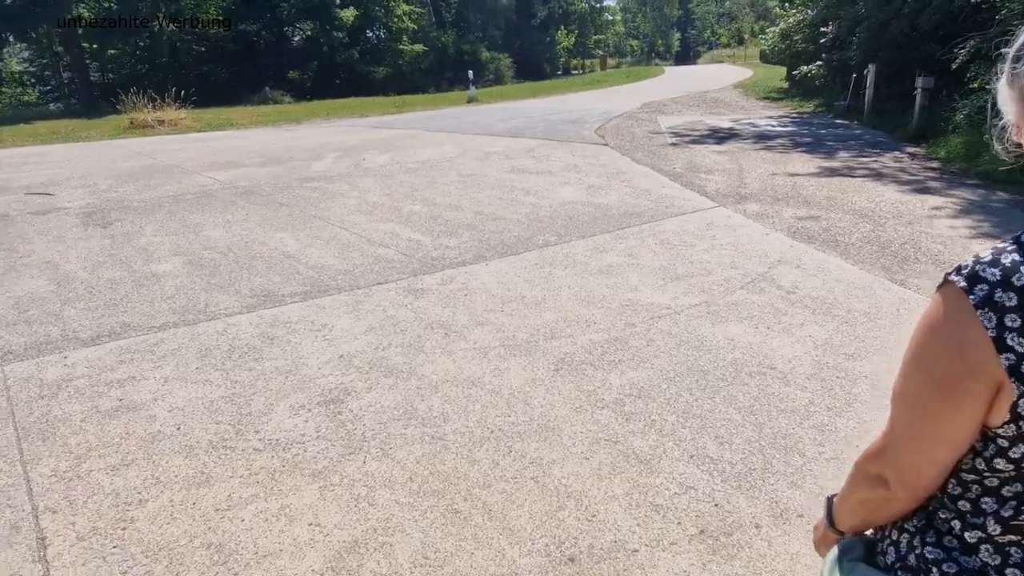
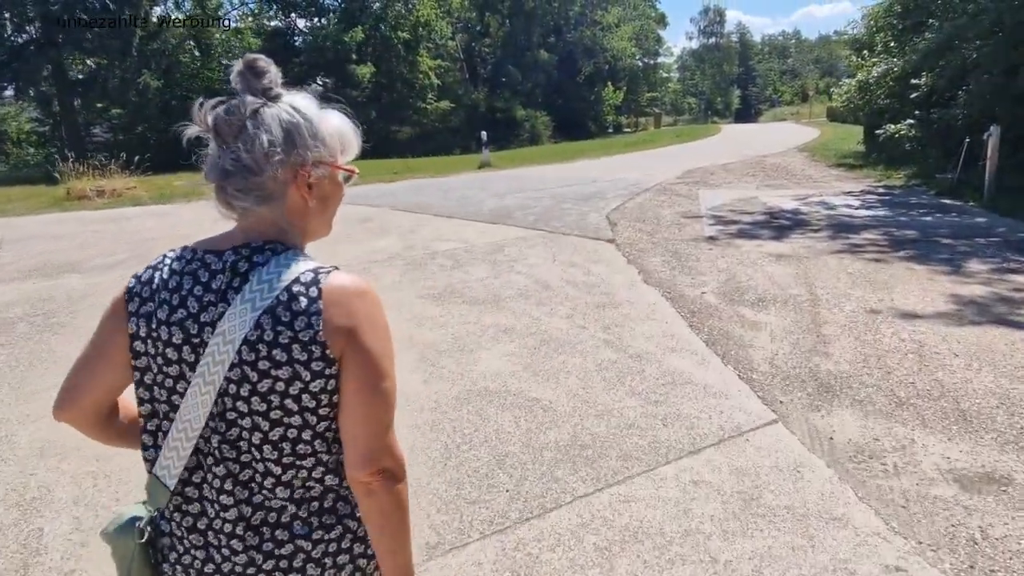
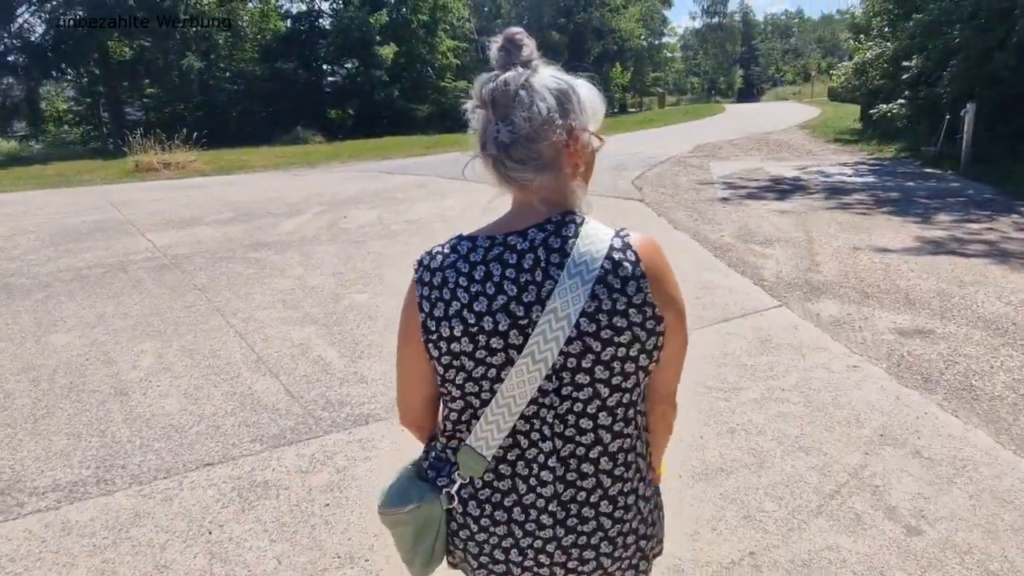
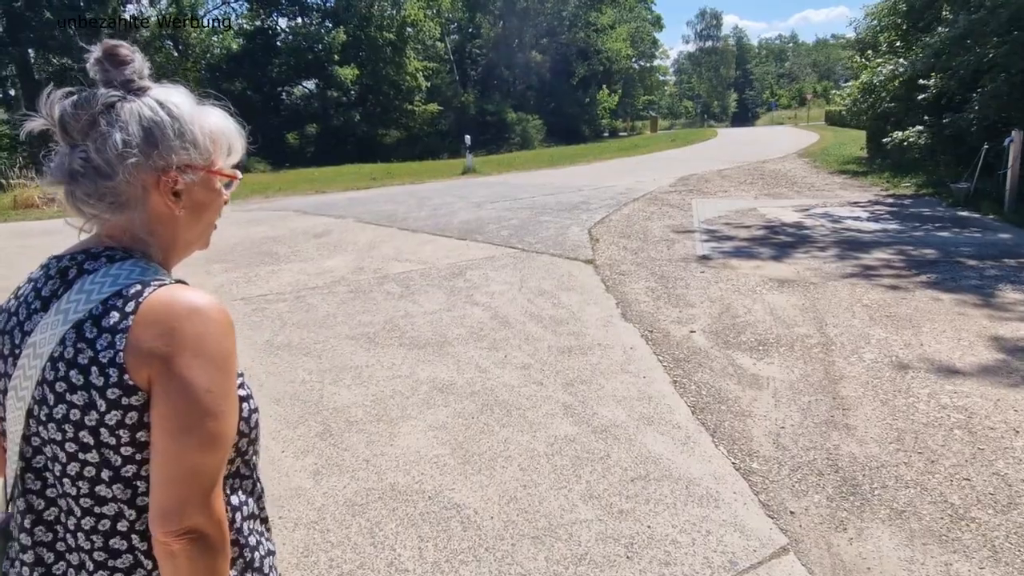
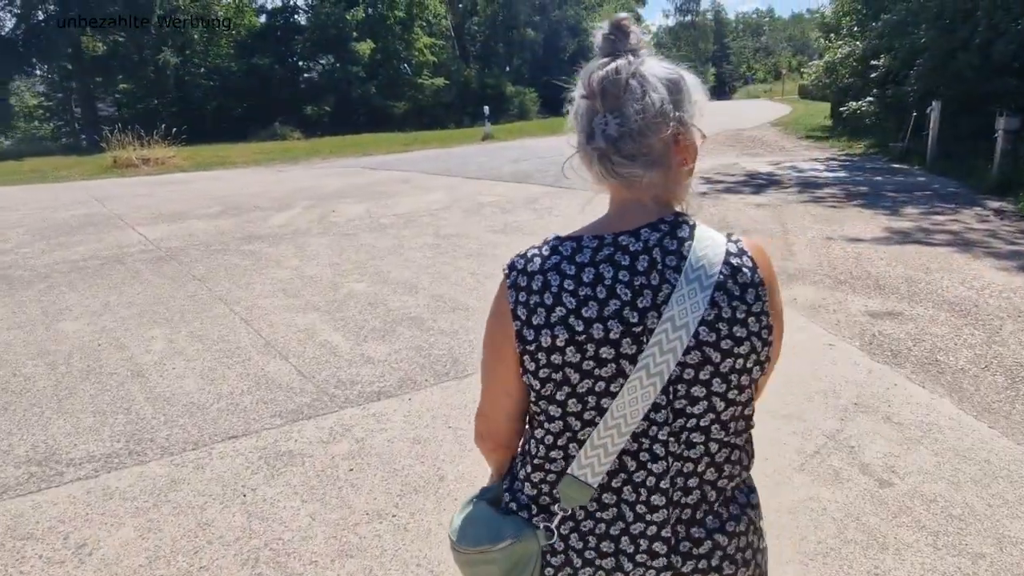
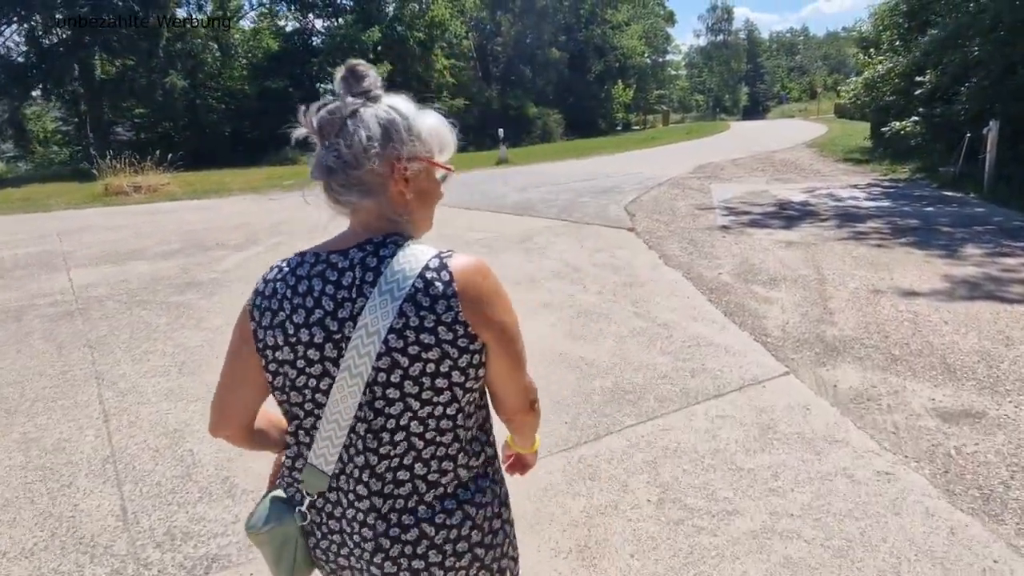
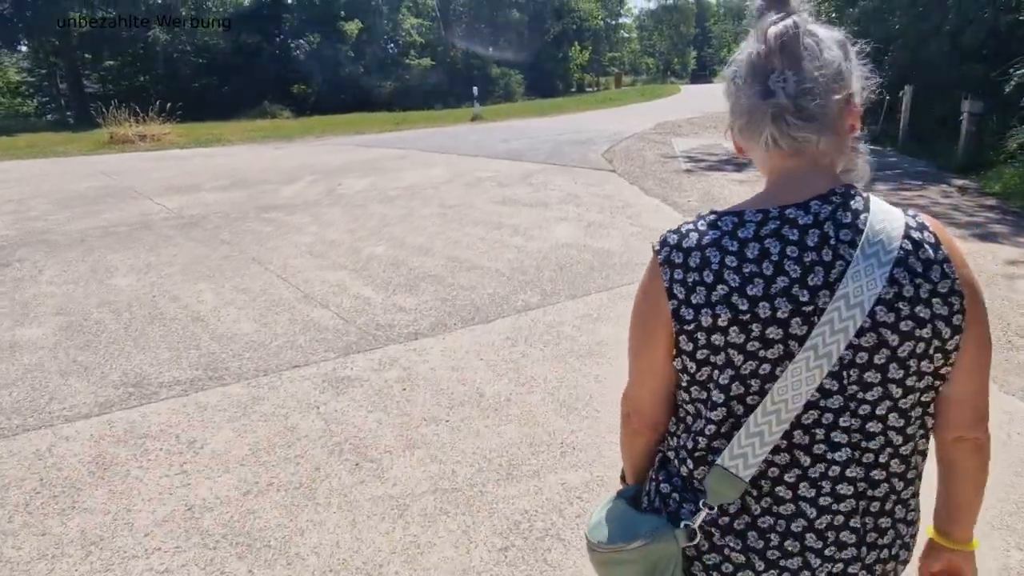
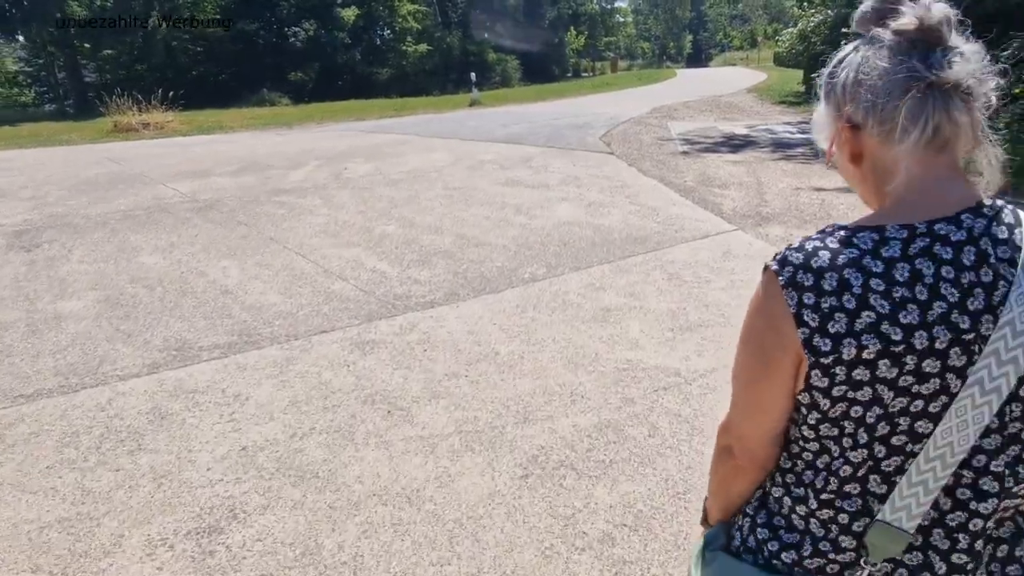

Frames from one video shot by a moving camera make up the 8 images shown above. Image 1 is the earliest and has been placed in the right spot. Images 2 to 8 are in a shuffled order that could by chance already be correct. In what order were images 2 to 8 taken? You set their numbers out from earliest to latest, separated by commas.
8, 7, 5, 3, 6, 2, 4
